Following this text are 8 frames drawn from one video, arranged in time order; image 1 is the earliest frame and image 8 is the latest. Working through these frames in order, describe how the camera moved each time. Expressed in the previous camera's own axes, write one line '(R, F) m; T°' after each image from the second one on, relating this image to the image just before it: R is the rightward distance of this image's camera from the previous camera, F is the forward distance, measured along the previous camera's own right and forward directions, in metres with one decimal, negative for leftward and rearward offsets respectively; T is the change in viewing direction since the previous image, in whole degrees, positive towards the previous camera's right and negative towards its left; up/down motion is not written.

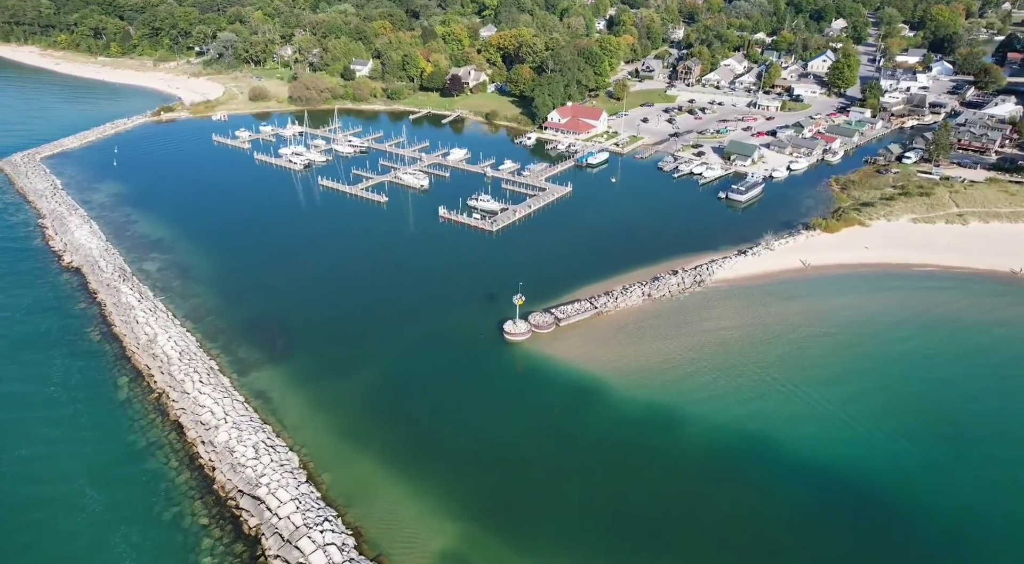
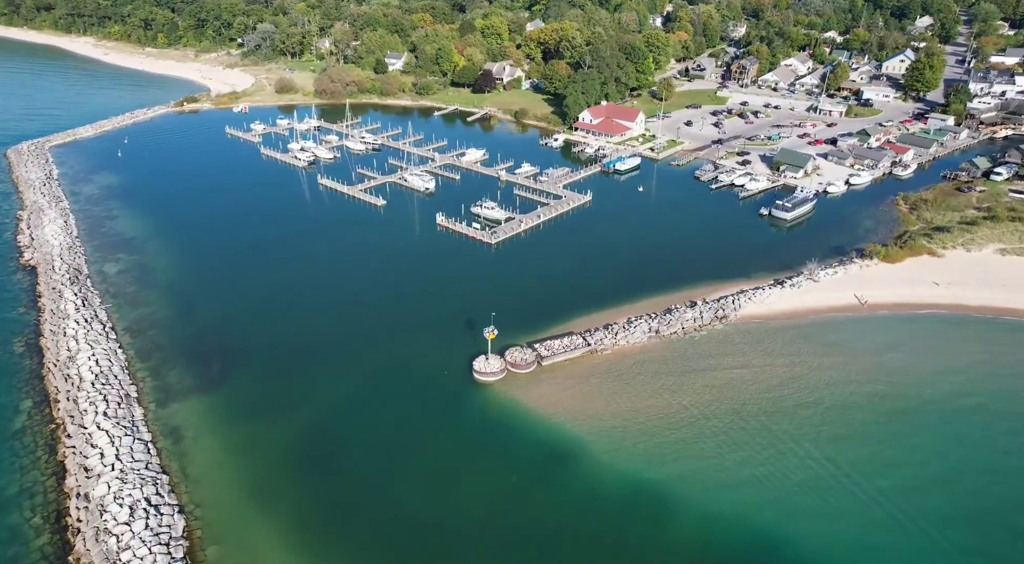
(+6.7, +11.6) m; -5°
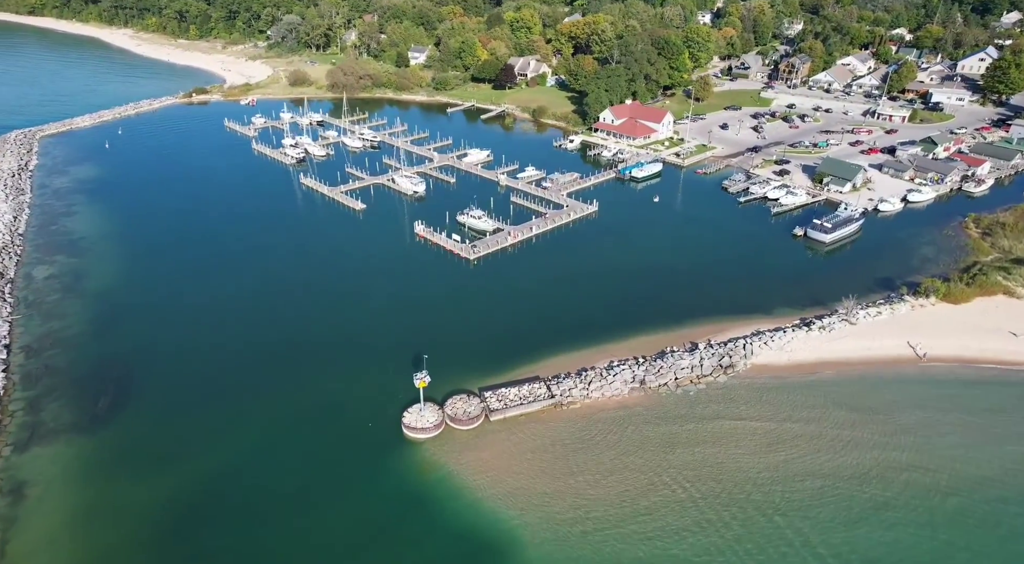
(+6.8, +11.7) m; -4°
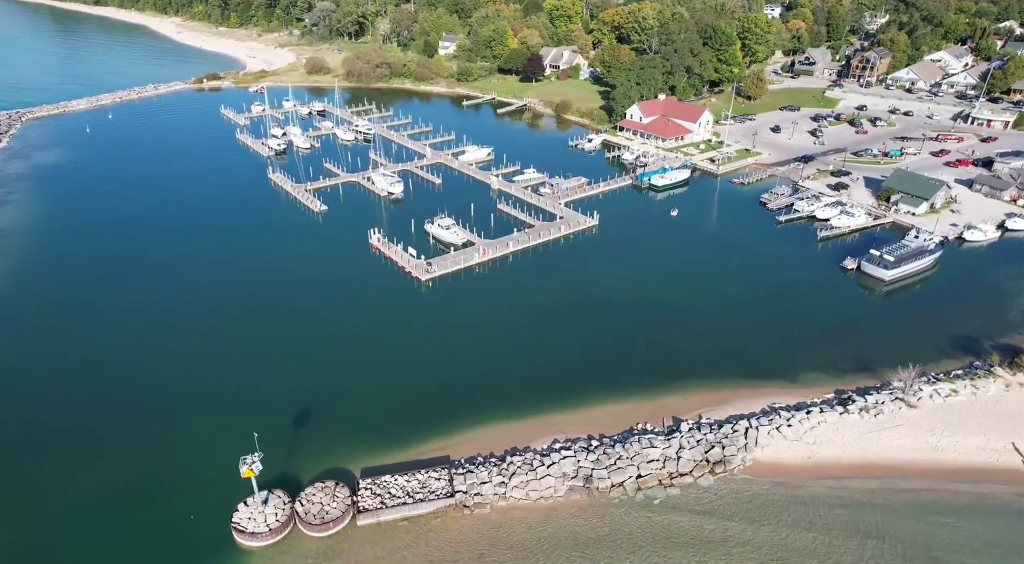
(+7.9, +14.4) m; -5°
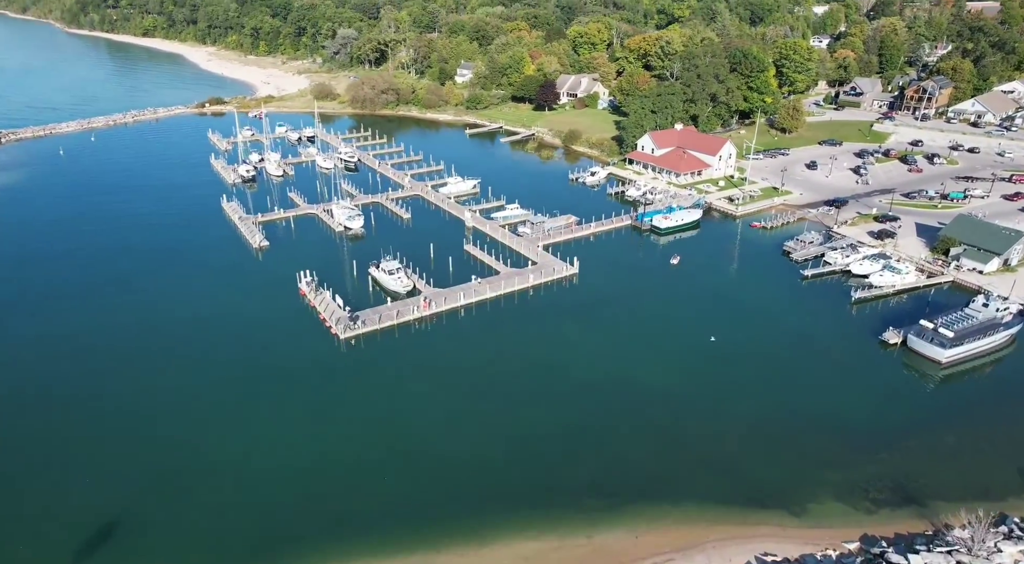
(+6.2, +11.2) m; -4°
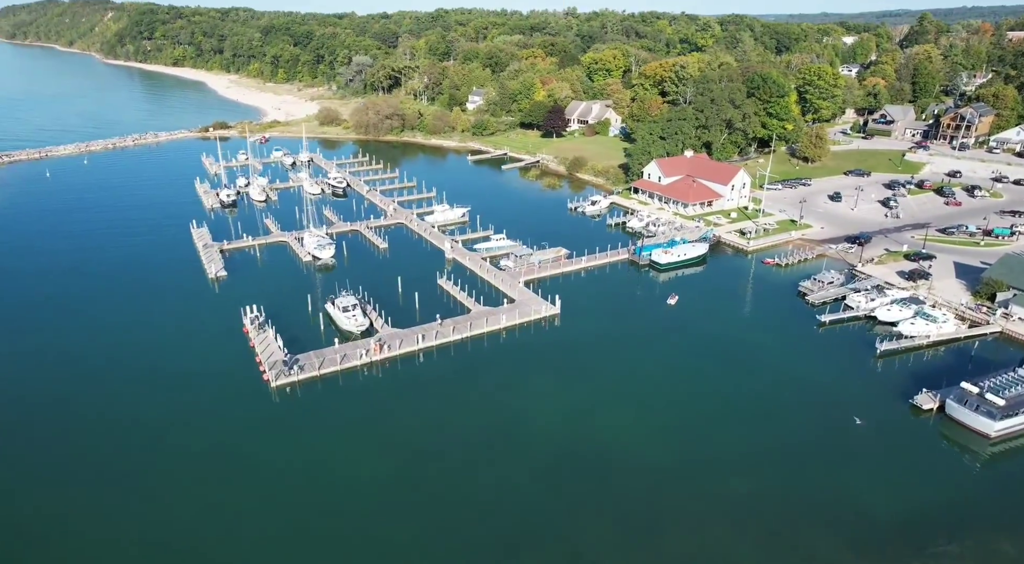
(+3.4, +6.1) m; -2°
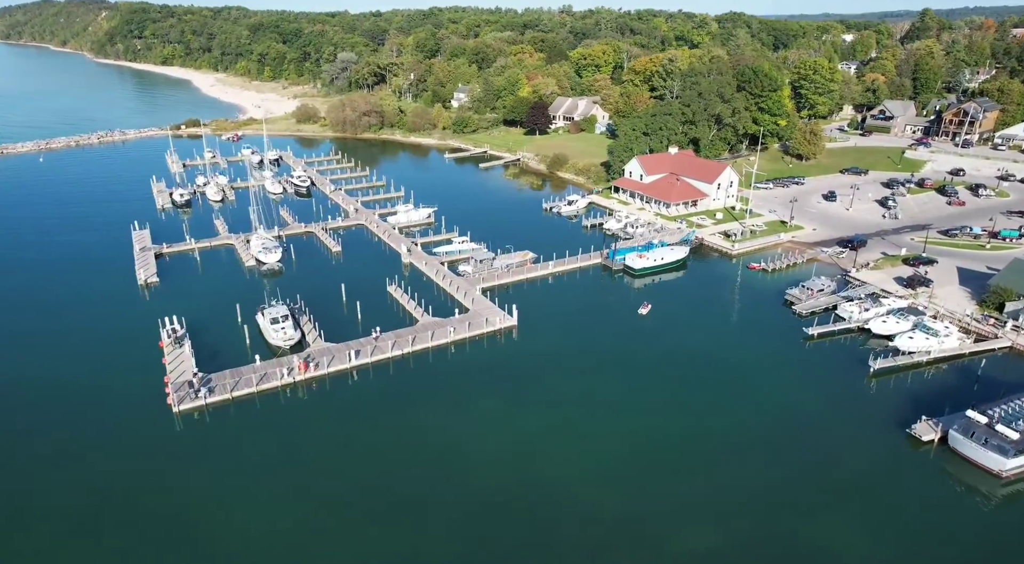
(+2.8, +4.6) m; 0°
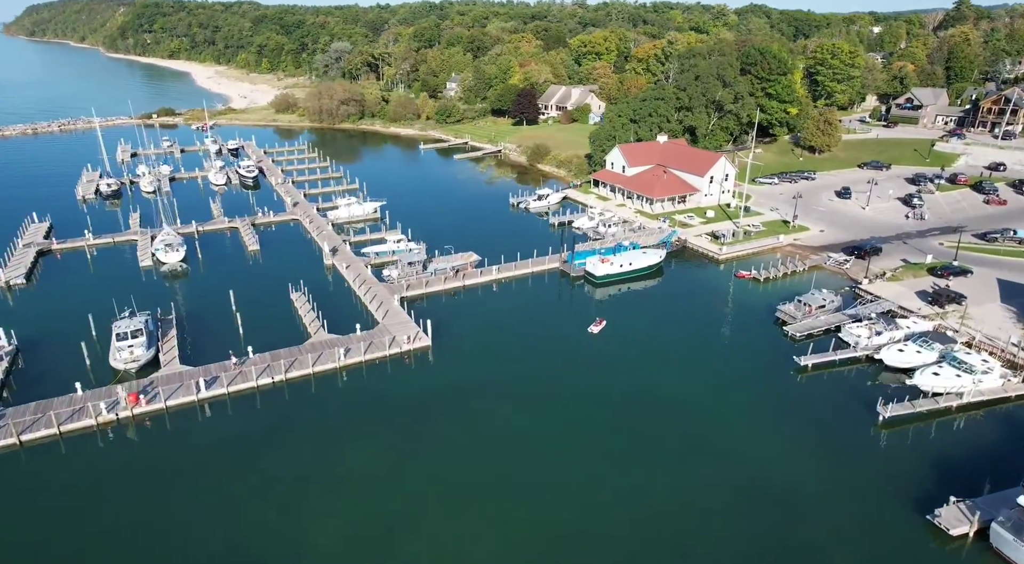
(+4.8, +8.3) m; -2°
